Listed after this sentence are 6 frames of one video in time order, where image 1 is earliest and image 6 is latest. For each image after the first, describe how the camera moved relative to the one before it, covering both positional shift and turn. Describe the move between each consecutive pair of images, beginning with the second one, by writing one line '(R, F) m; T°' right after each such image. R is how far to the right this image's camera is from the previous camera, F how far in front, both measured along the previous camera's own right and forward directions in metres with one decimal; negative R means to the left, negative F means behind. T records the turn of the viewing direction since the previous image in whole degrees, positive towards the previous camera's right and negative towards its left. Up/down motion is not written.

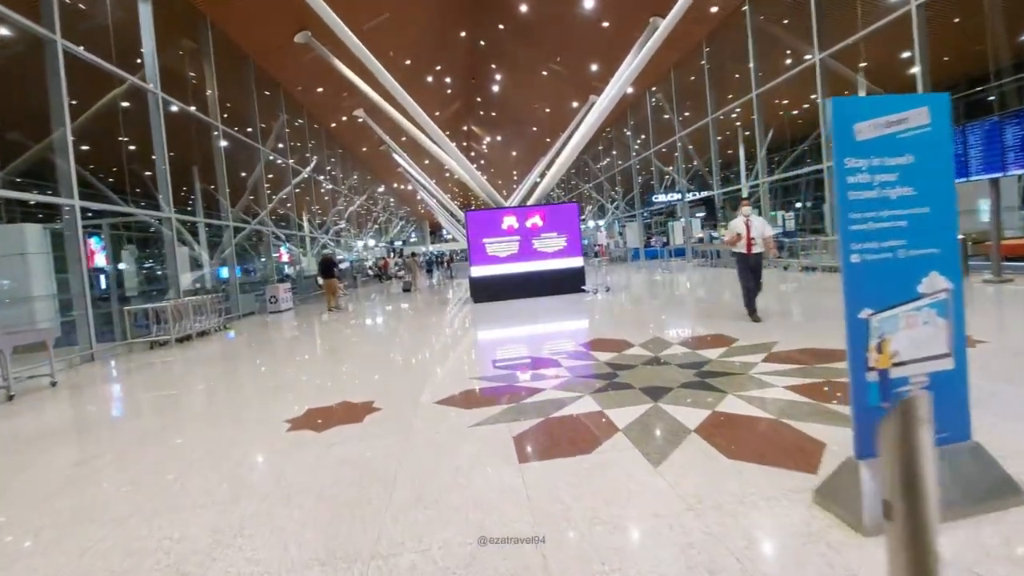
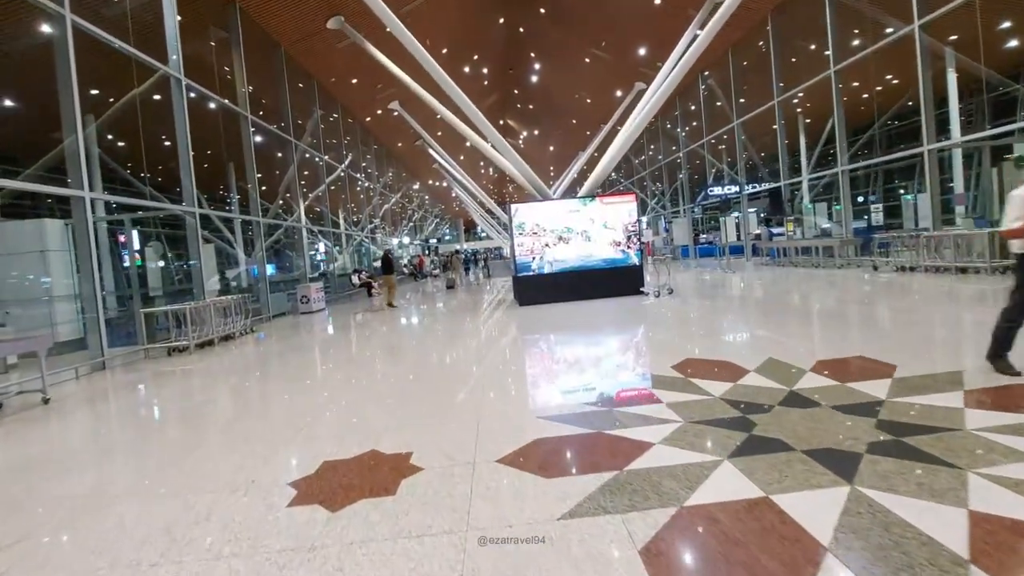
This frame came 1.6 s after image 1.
(-0.2, +0.9) m; -4°
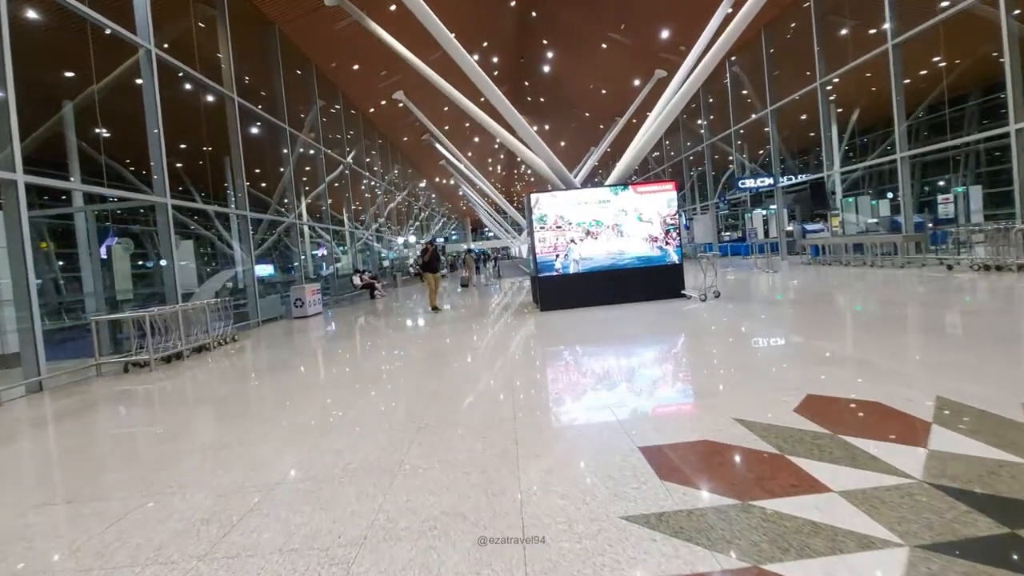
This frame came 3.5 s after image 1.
(-0.2, +1.0) m; -1°
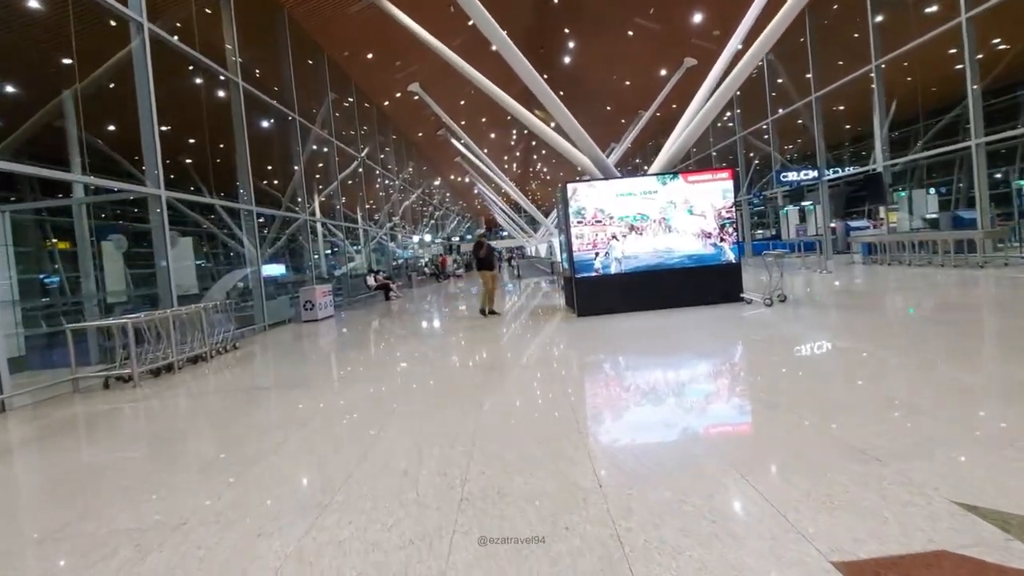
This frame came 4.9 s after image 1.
(-0.2, +0.7) m; -1°
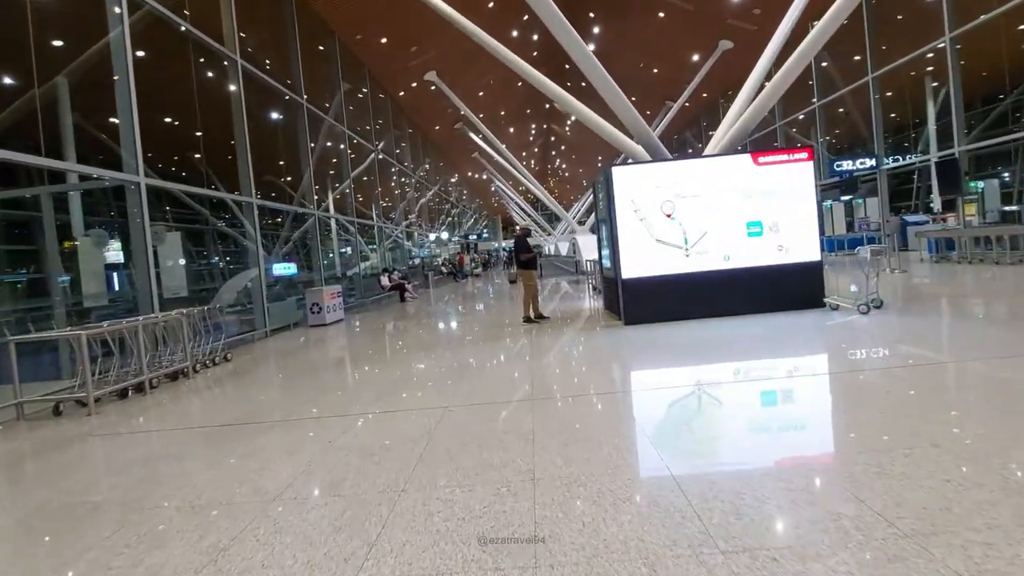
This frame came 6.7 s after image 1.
(-0.2, +0.9) m; -2°
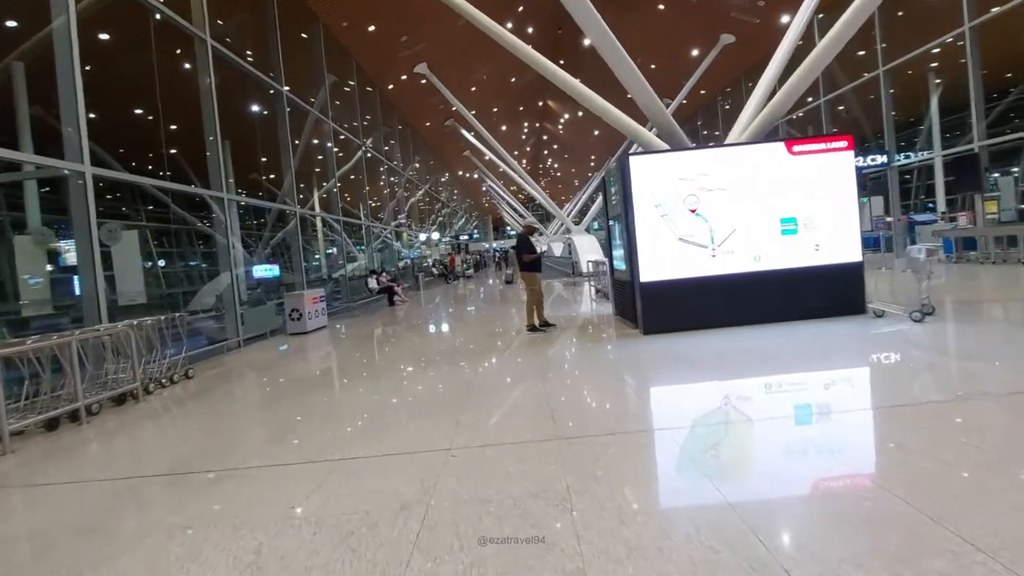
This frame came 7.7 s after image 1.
(-0.1, +0.6) m; +1°
